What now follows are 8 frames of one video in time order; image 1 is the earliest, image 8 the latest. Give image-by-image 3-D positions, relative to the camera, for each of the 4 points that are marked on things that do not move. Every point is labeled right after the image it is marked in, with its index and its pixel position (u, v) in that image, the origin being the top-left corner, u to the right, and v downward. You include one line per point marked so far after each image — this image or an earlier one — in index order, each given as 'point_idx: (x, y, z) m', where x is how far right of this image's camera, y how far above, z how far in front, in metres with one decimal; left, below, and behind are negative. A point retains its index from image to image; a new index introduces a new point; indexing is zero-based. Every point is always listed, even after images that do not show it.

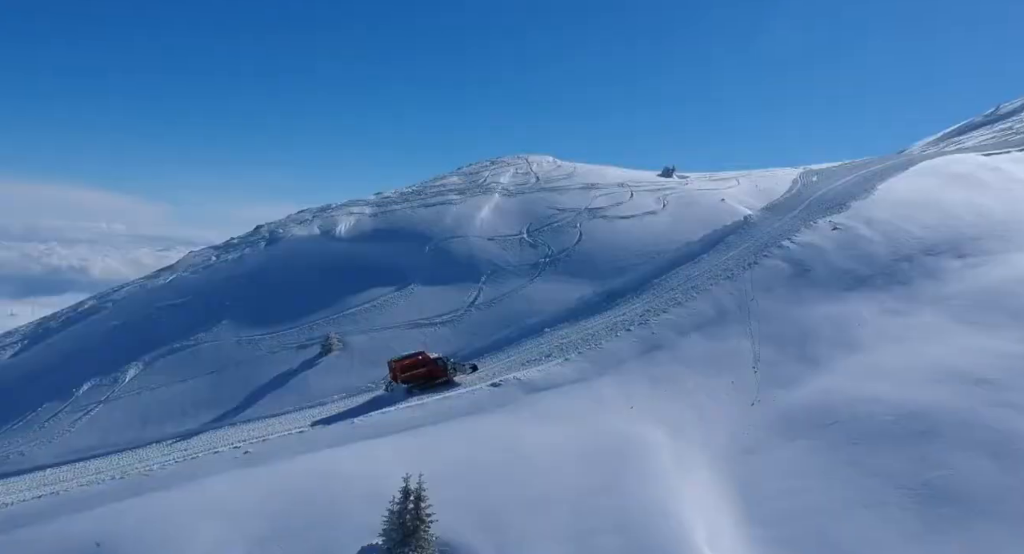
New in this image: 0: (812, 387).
0: (+7.8, -2.8, +16.1) m
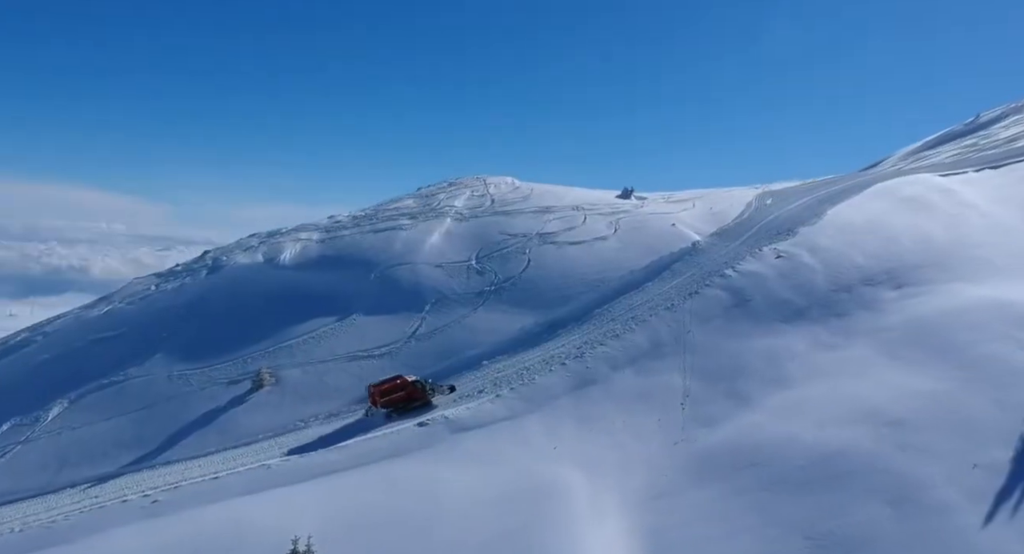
0: (+5.9, -3.9, +16.2) m
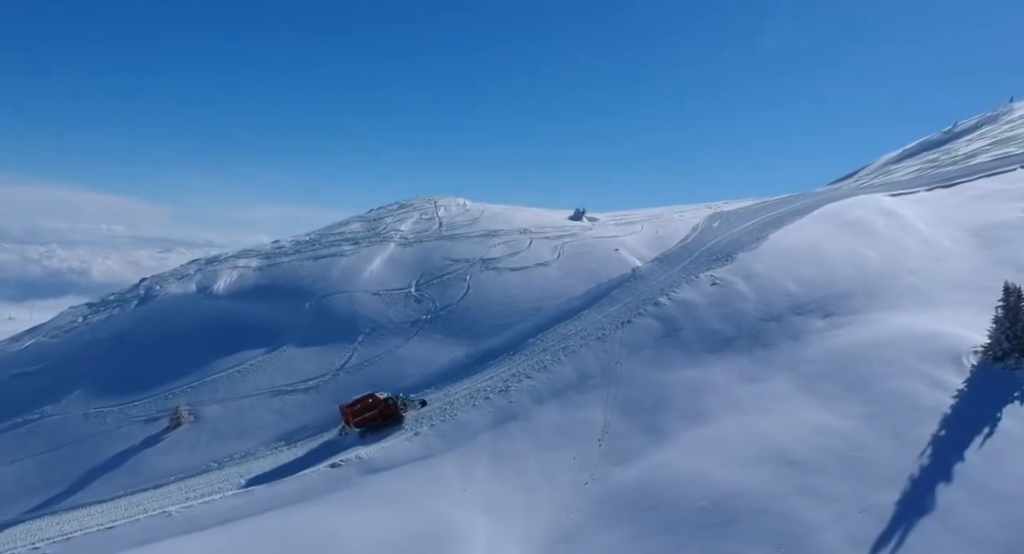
0: (+3.6, -4.9, +16.3) m
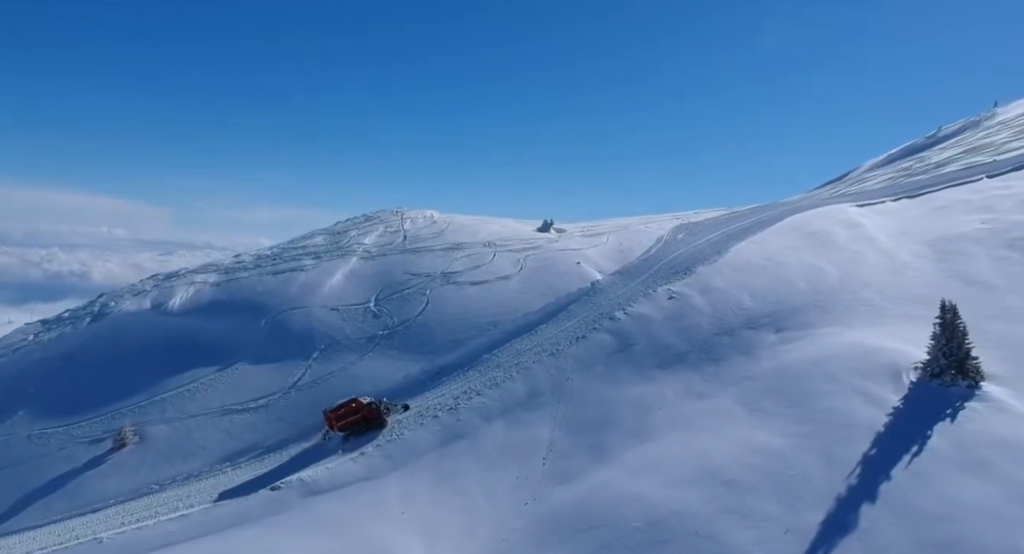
0: (+2.0, -5.4, +16.4) m
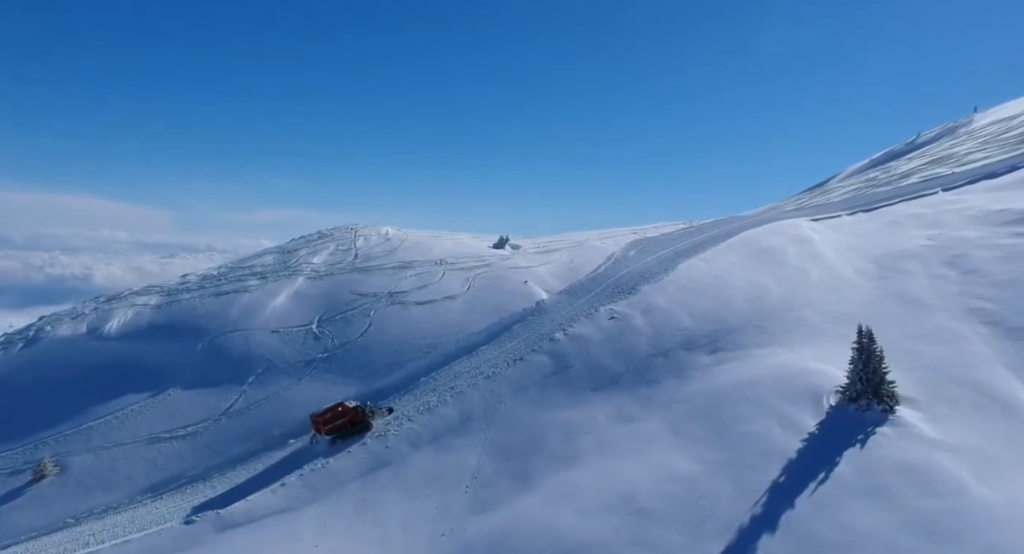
0: (-0.1, -6.2, +16.5) m
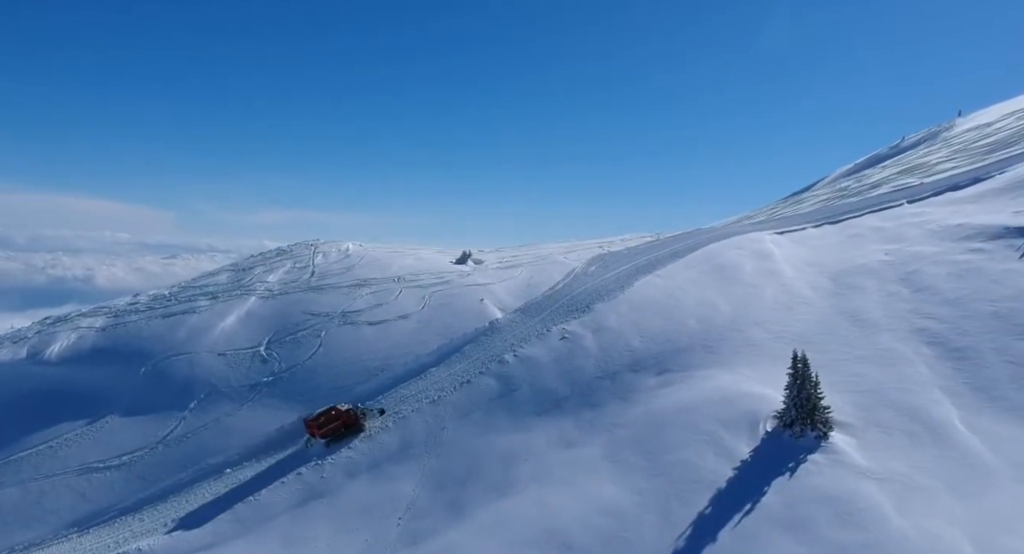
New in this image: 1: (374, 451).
0: (-2.0, -7.0, +16.3) m
1: (-4.4, -5.6, +20.0) m
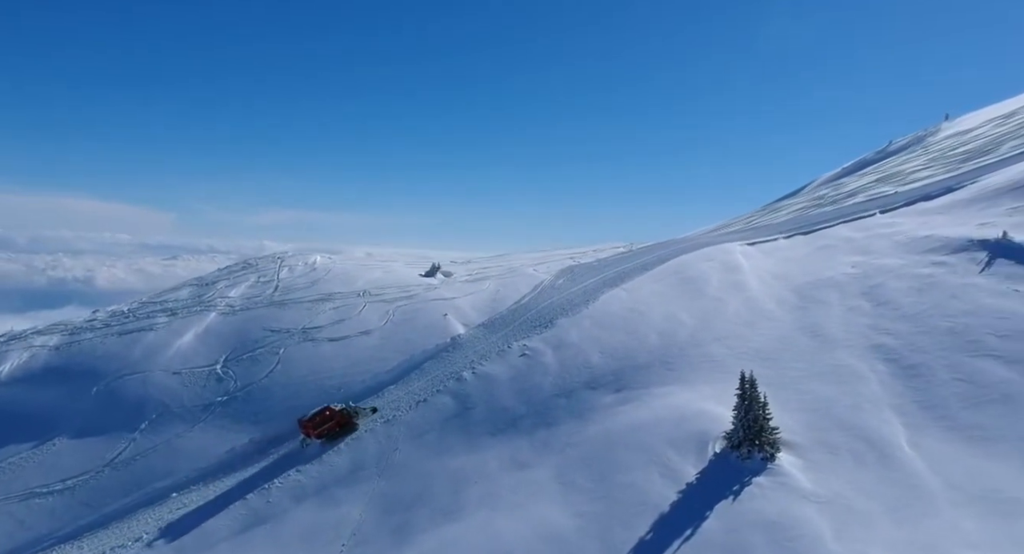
0: (-3.5, -7.6, +16.1) m
1: (-6.0, -6.2, +19.8) m
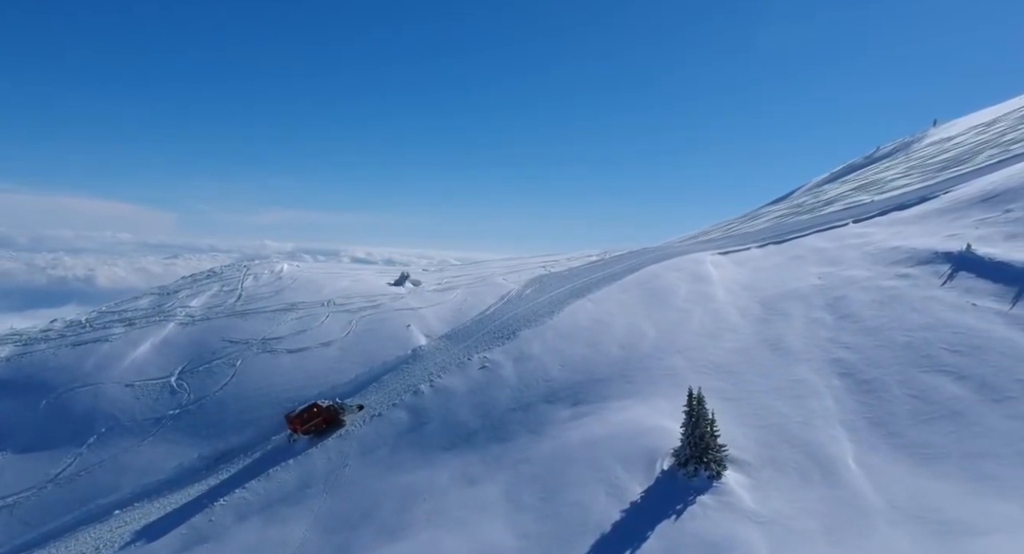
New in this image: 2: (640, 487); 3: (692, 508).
0: (-5.0, -8.1, +15.9) m
1: (-7.6, -6.7, +19.5) m
2: (+3.6, -6.0, +17.7) m
3: (+4.8, -6.1, +16.5) m
